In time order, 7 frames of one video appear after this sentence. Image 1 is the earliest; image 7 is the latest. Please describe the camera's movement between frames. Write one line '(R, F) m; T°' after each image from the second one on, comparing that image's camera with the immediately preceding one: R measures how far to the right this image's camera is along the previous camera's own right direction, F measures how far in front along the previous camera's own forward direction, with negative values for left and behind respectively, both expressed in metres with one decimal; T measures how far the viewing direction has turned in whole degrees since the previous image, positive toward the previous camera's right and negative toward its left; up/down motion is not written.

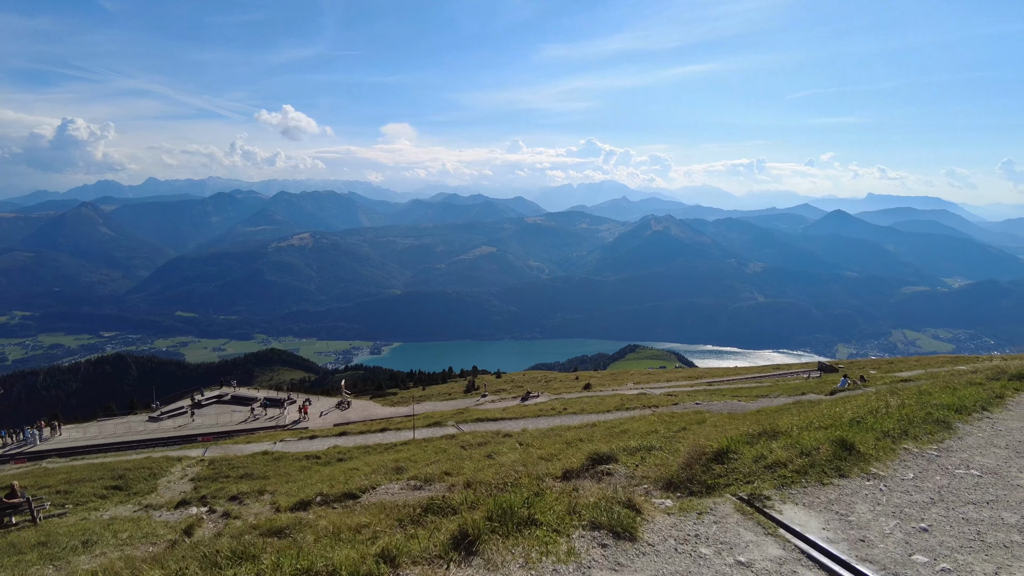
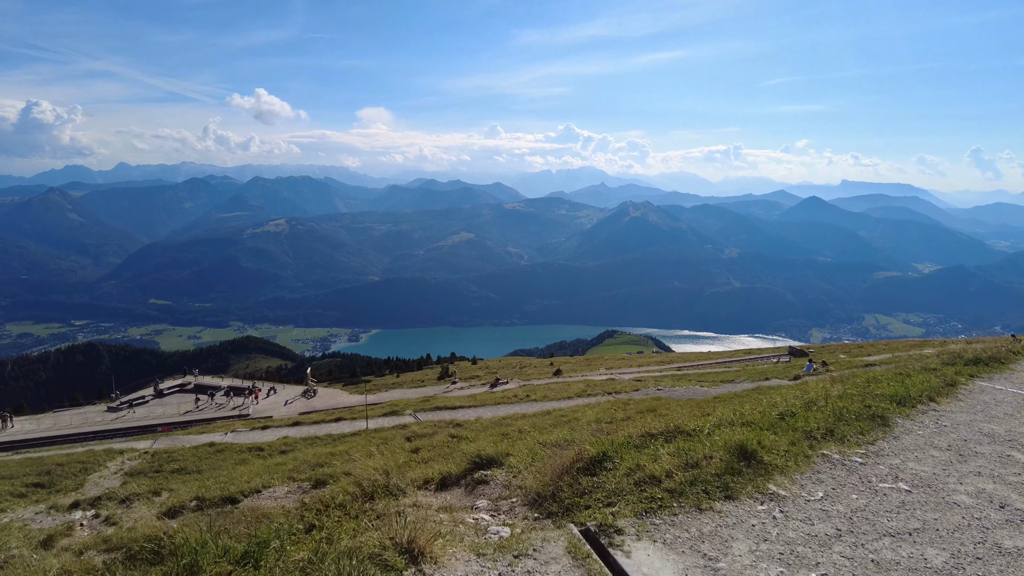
(+1.6, +1.3) m; +2°
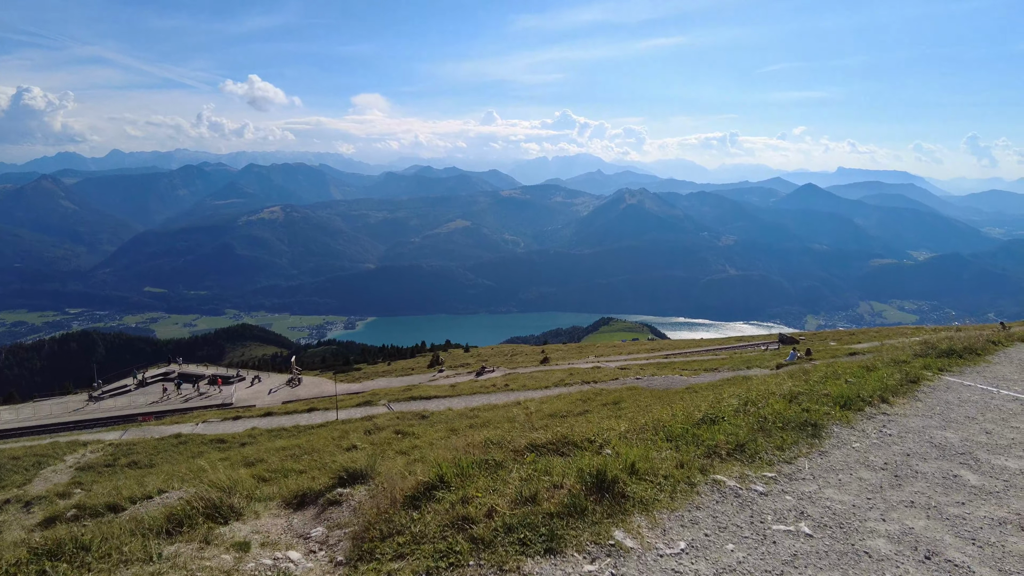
(+1.5, +1.0) m; 0°
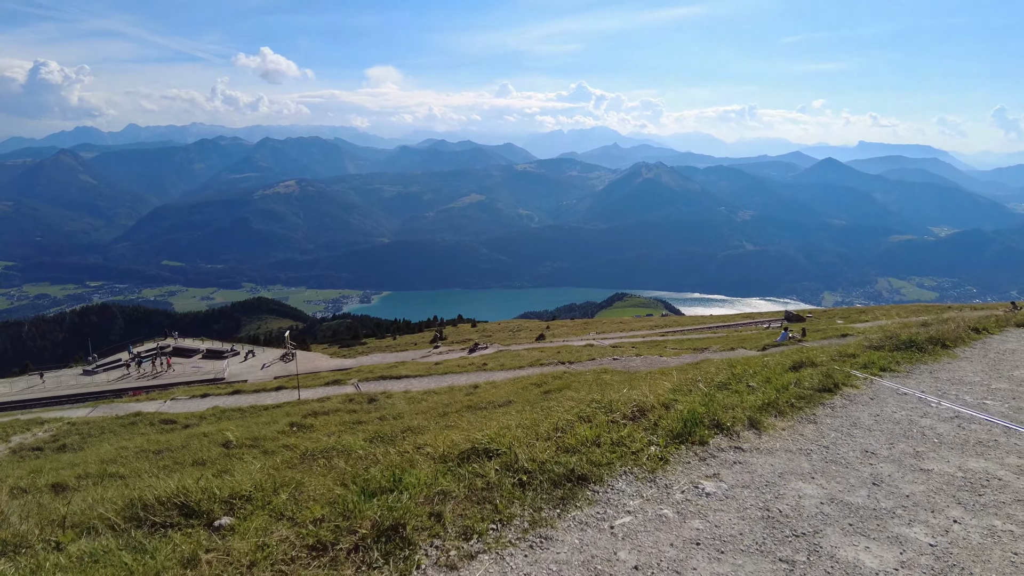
(+2.8, +1.8) m; -2°
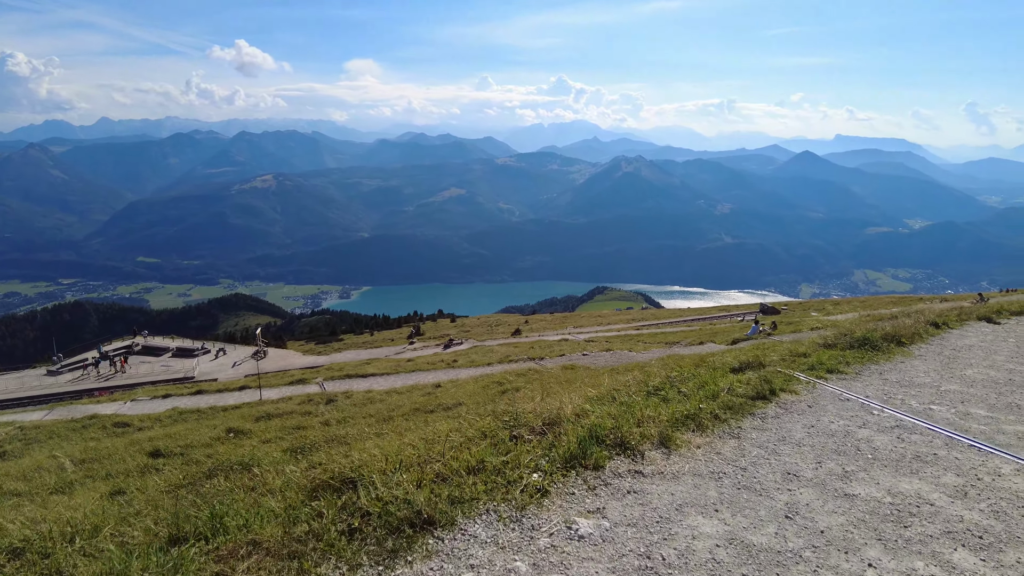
(+0.9, +0.6) m; +2°
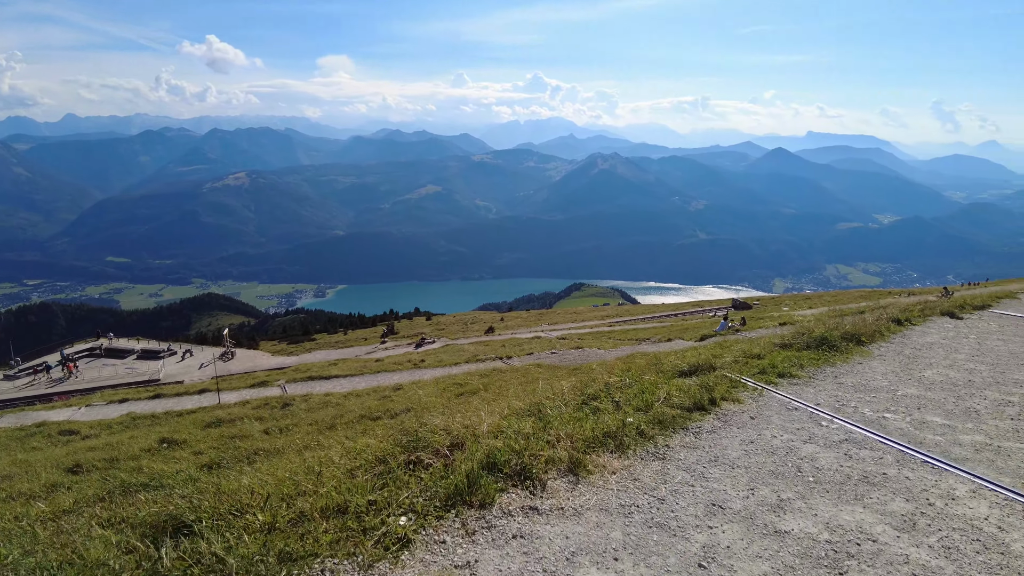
(+0.7, +0.6) m; +3°
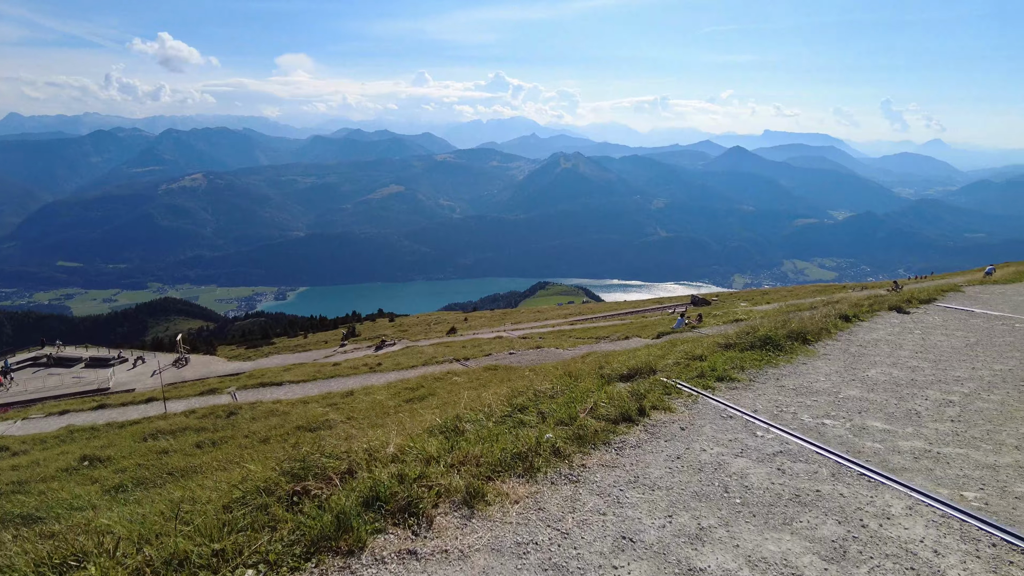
(+0.5, +0.5) m; +4°
